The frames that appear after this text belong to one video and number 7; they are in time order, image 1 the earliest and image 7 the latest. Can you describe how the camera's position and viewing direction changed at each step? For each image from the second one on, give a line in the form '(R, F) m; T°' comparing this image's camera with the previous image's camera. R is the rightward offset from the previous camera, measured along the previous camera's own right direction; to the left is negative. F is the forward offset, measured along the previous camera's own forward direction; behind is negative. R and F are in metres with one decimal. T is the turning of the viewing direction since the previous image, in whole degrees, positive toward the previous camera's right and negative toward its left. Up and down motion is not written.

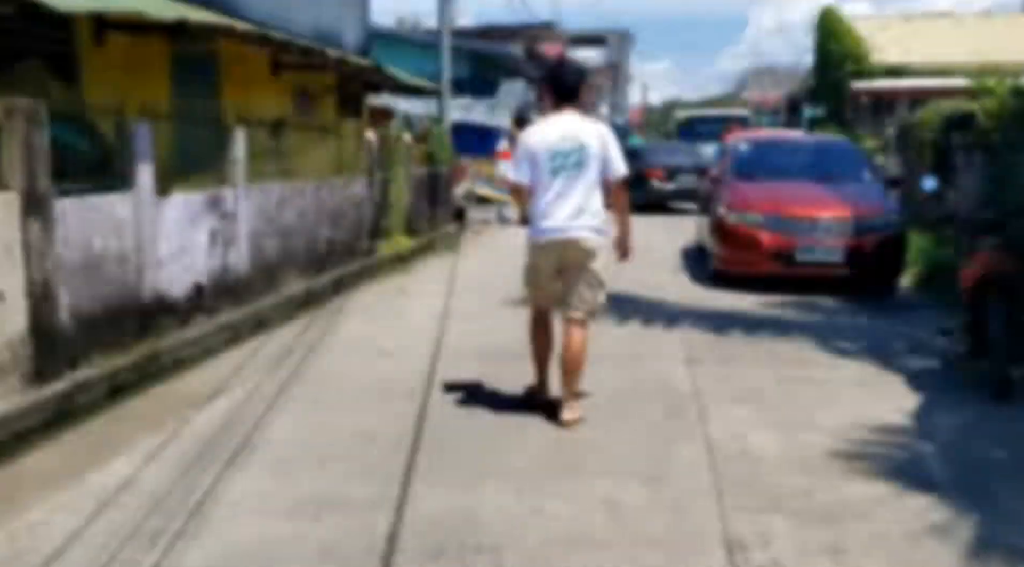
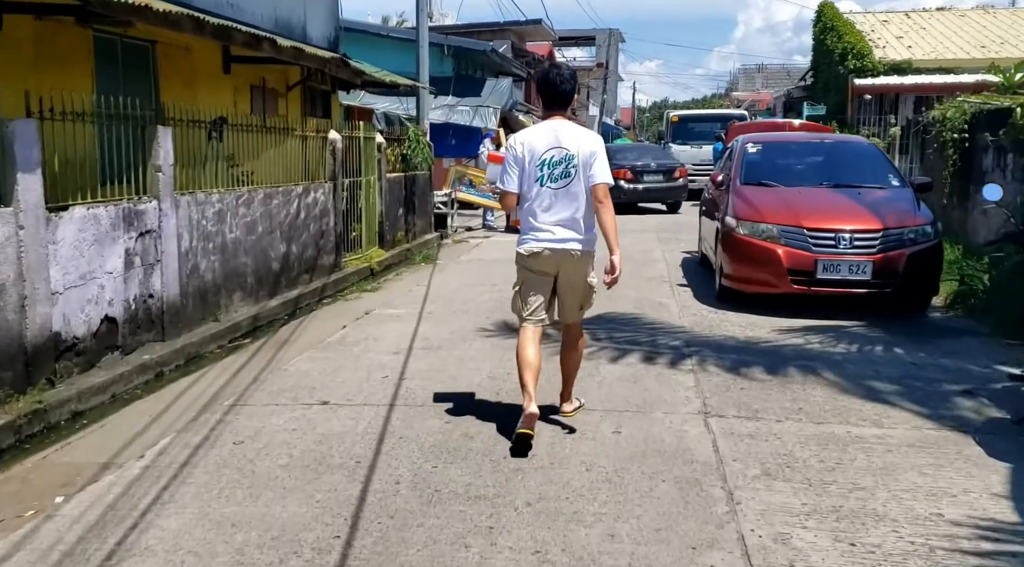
(+0.1, +1.2) m; +1°
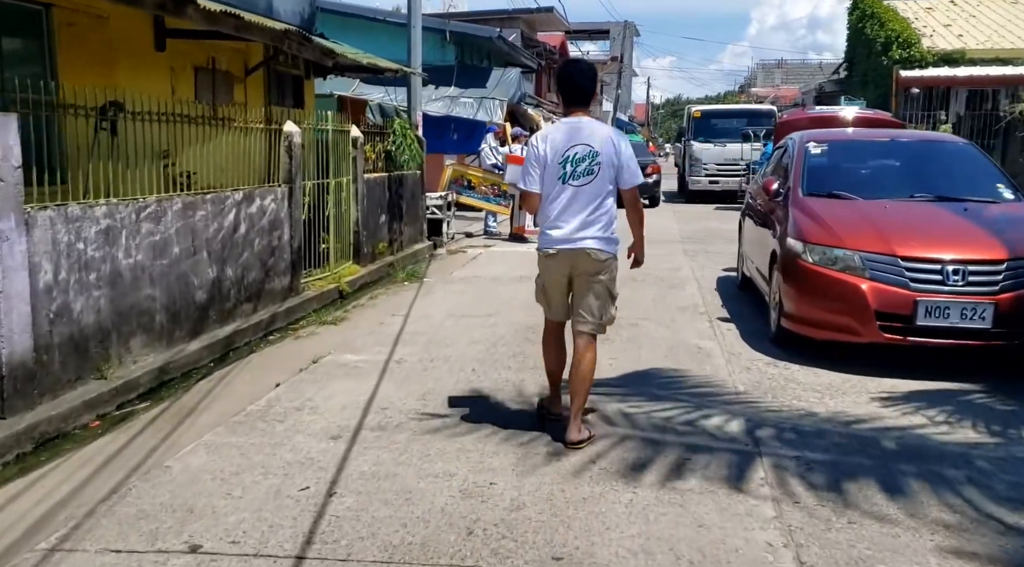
(+0.1, +2.1) m; -1°
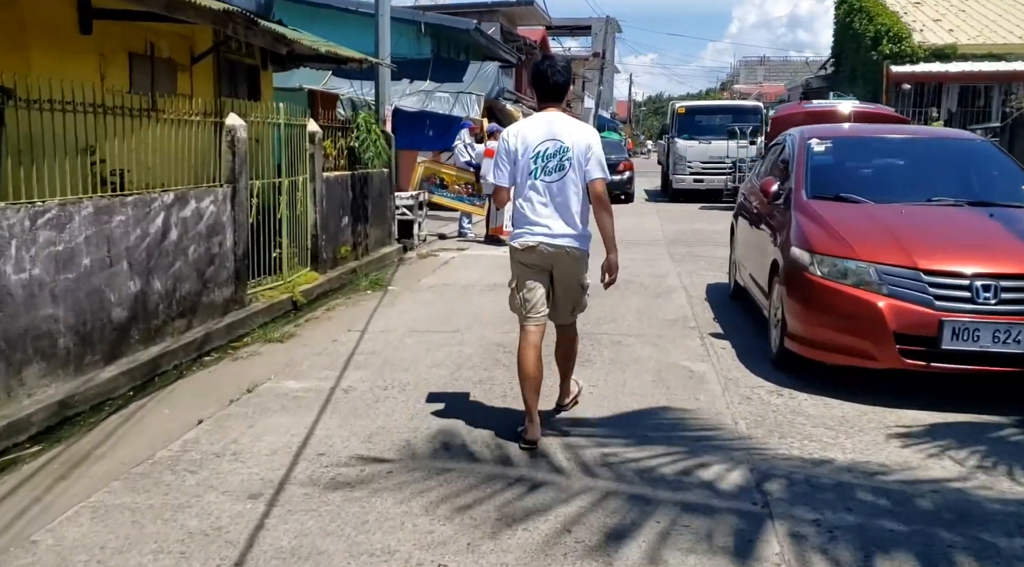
(+0.1, +0.9) m; +1°
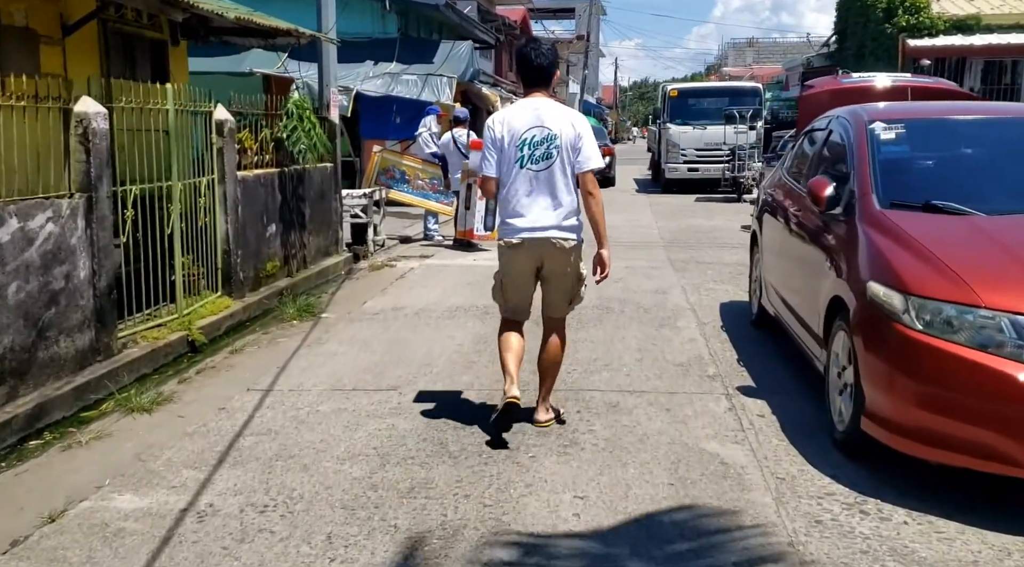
(+0.2, +2.0) m; +1°
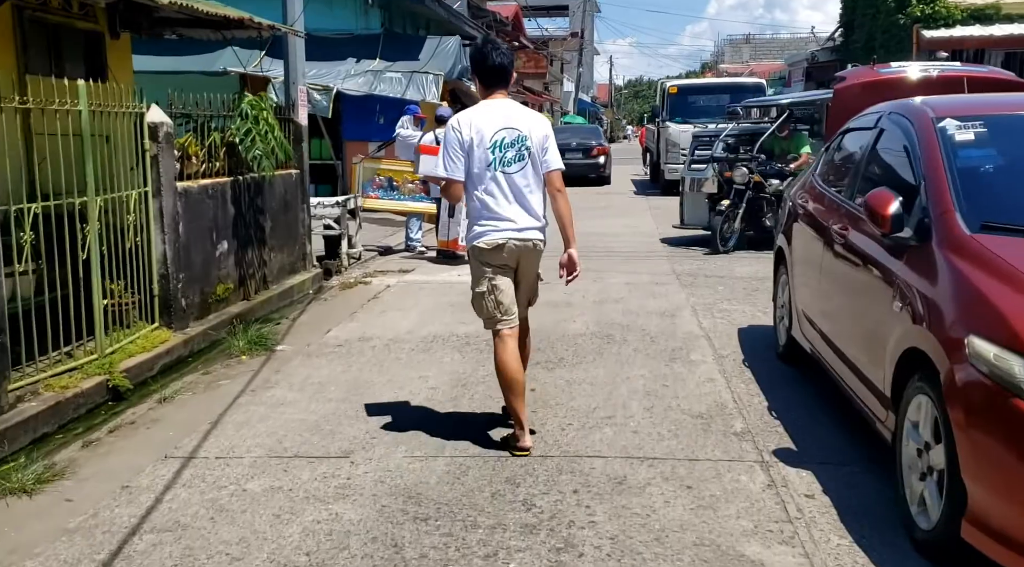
(+0.1, +1.1) m; 0°
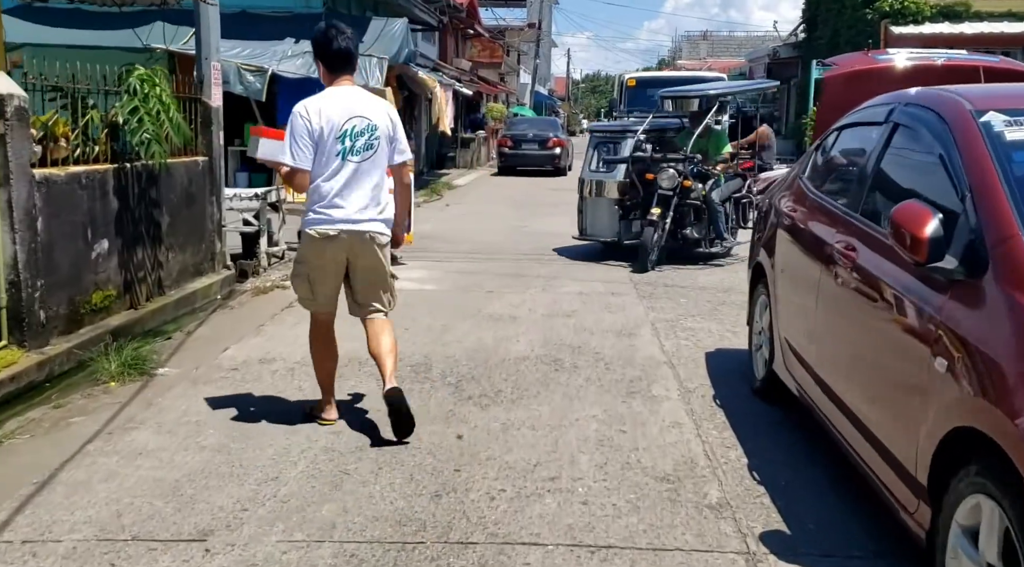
(+0.1, +1.1) m; +3°
